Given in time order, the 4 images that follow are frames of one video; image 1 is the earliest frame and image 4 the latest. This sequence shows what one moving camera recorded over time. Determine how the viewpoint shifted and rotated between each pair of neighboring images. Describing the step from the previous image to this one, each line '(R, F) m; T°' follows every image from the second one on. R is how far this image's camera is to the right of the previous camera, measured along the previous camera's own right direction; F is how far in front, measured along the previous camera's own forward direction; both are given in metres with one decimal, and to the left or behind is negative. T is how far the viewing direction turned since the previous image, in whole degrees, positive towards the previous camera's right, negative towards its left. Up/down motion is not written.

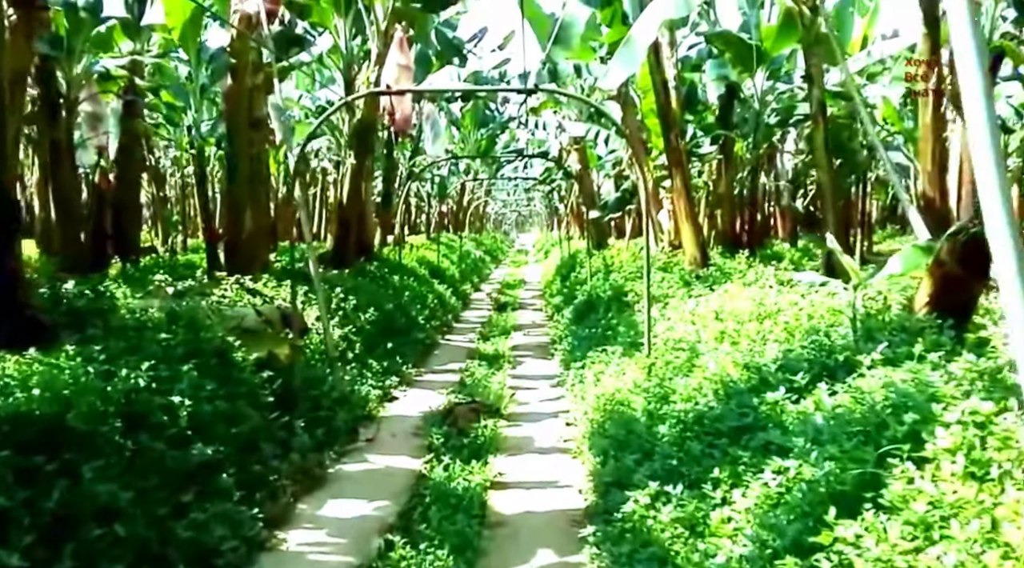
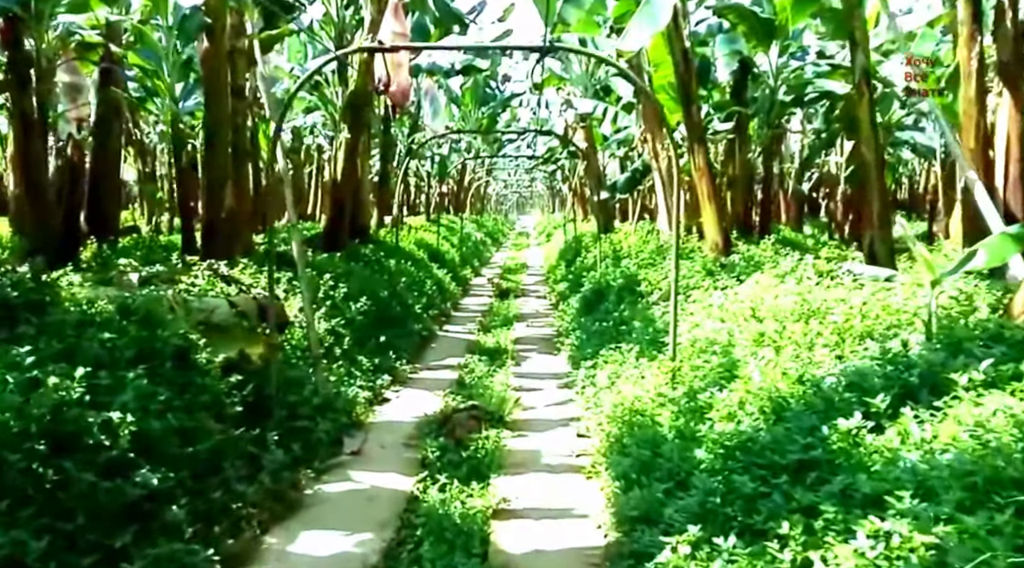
(0.0, +0.8) m; 0°
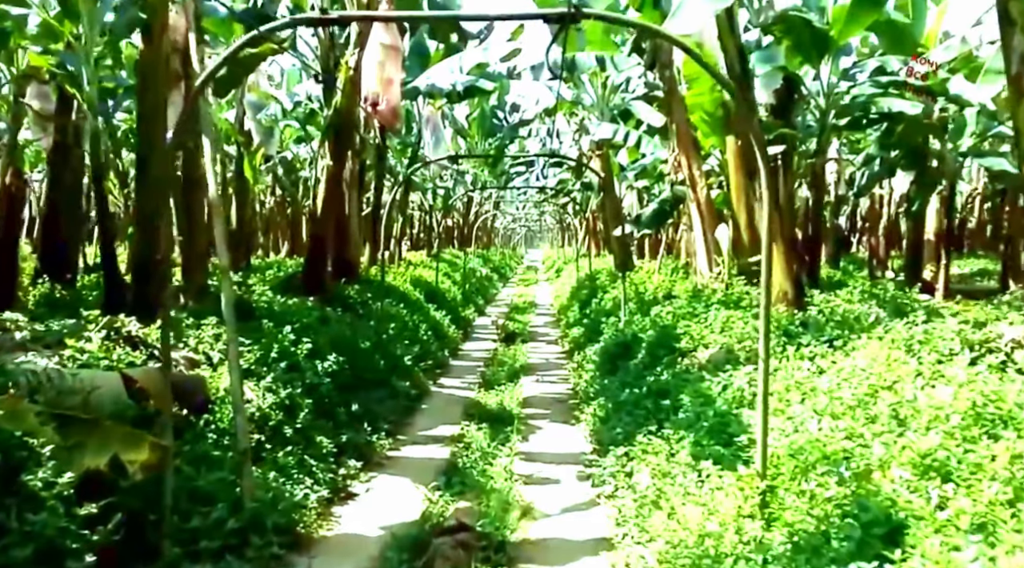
(0.0, +1.8) m; 0°
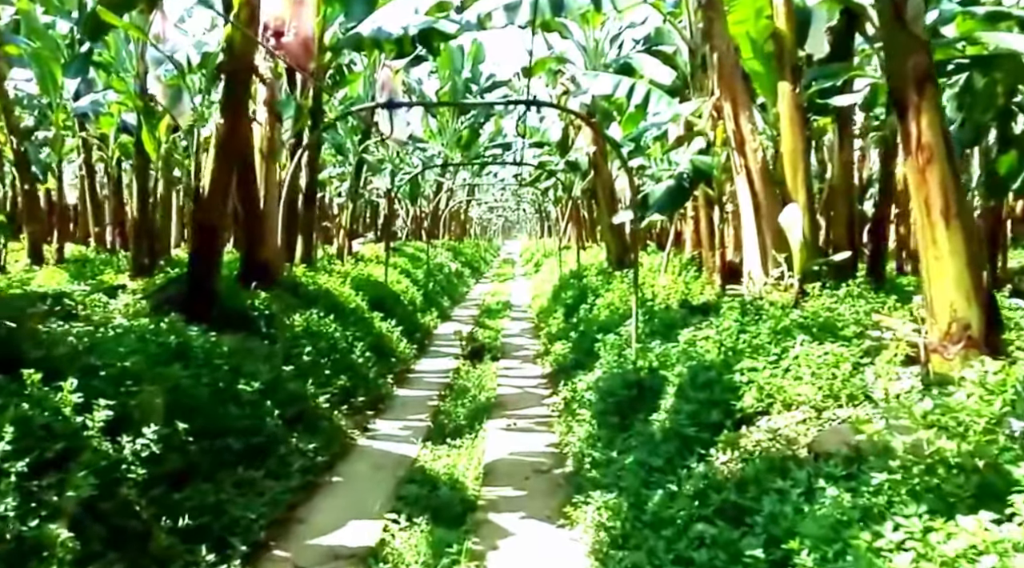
(+0.1, +2.9) m; +1°
